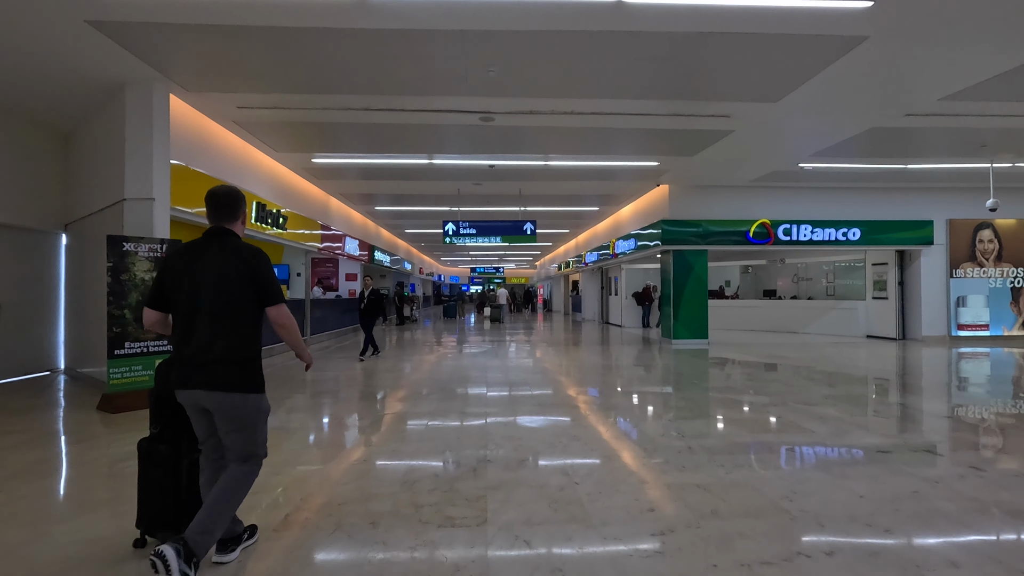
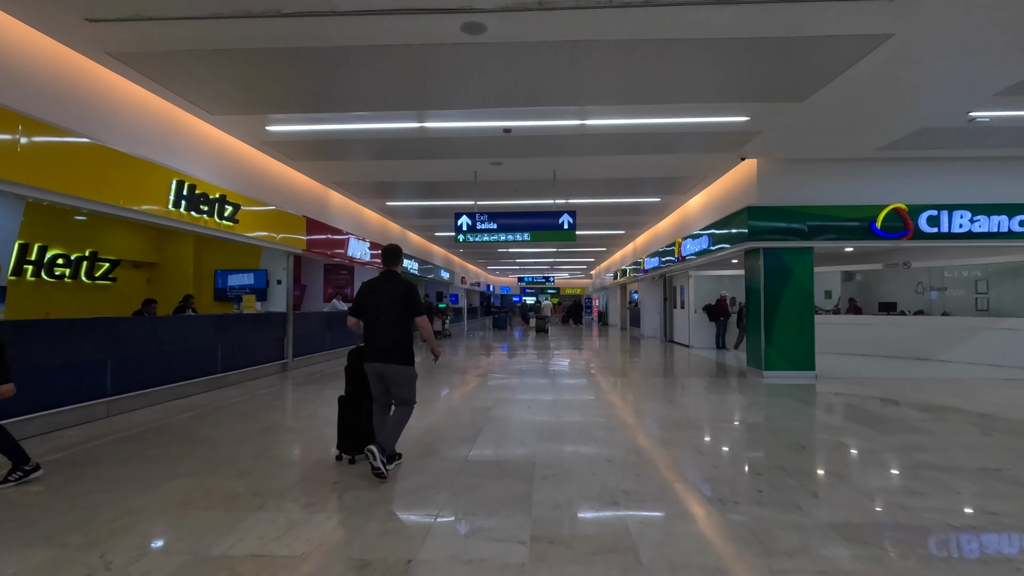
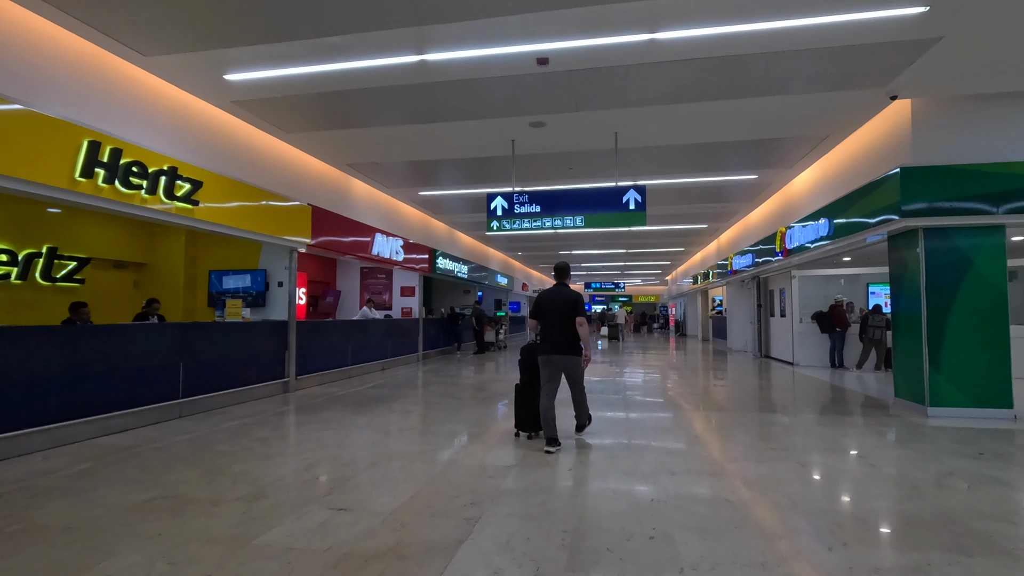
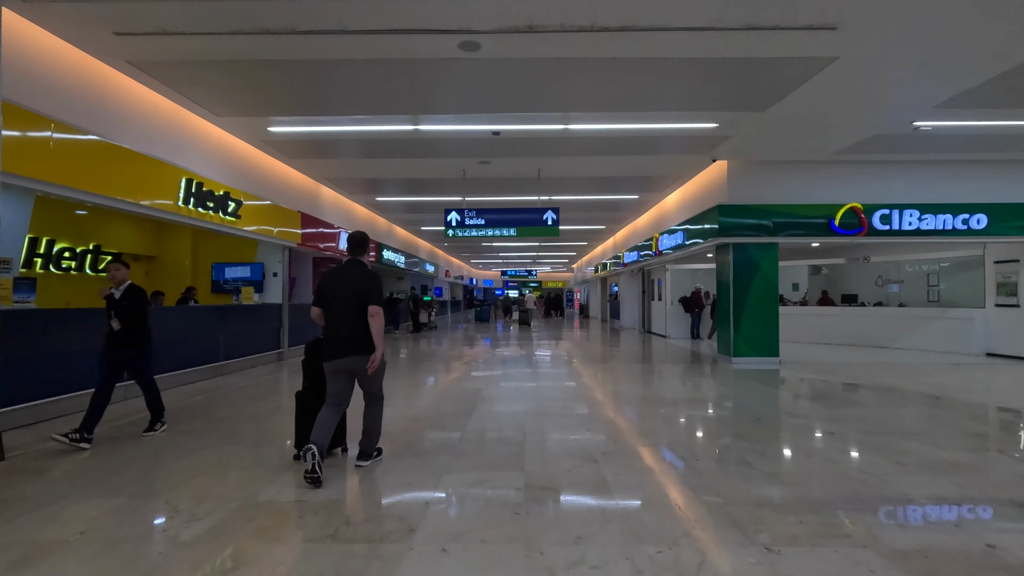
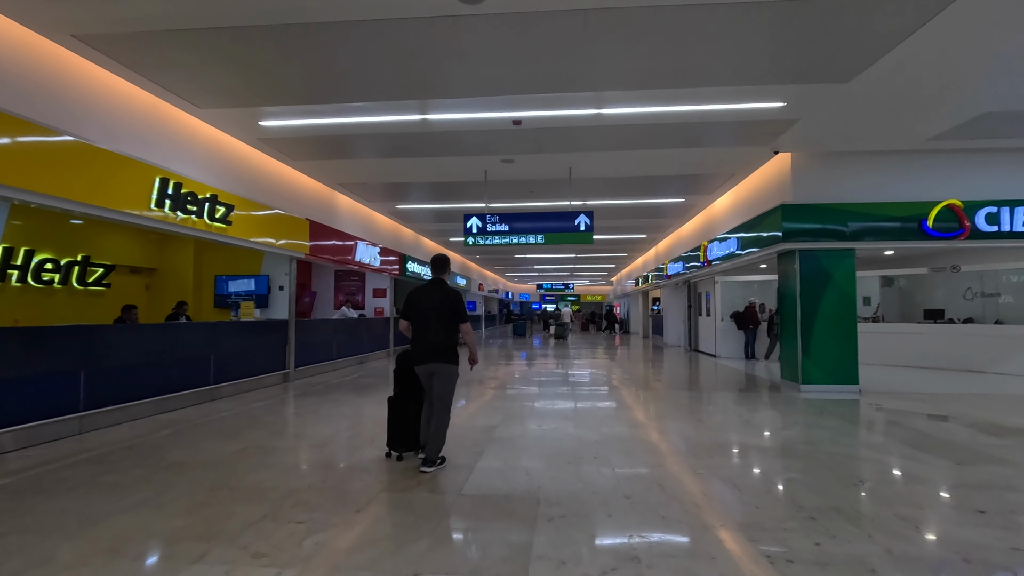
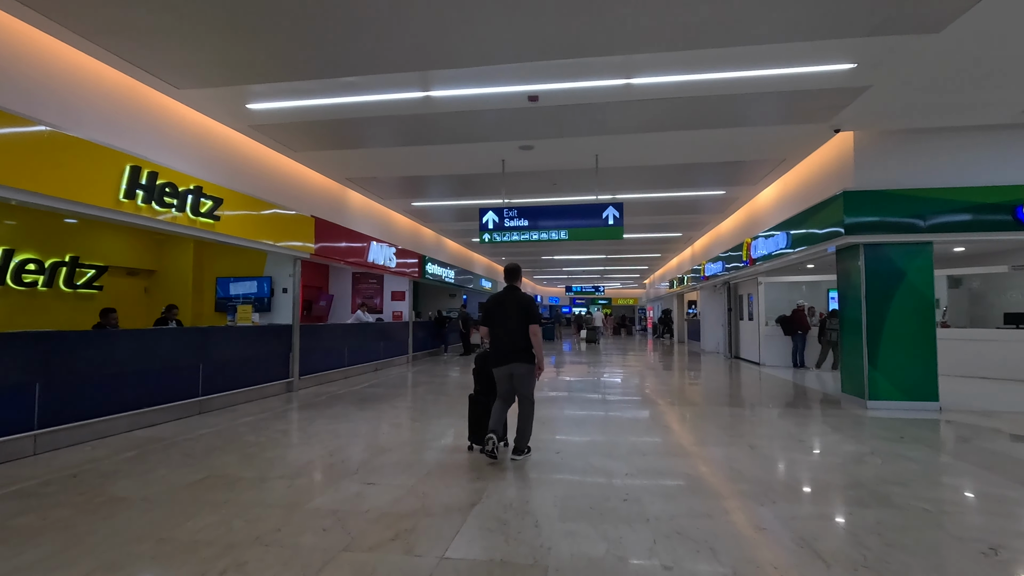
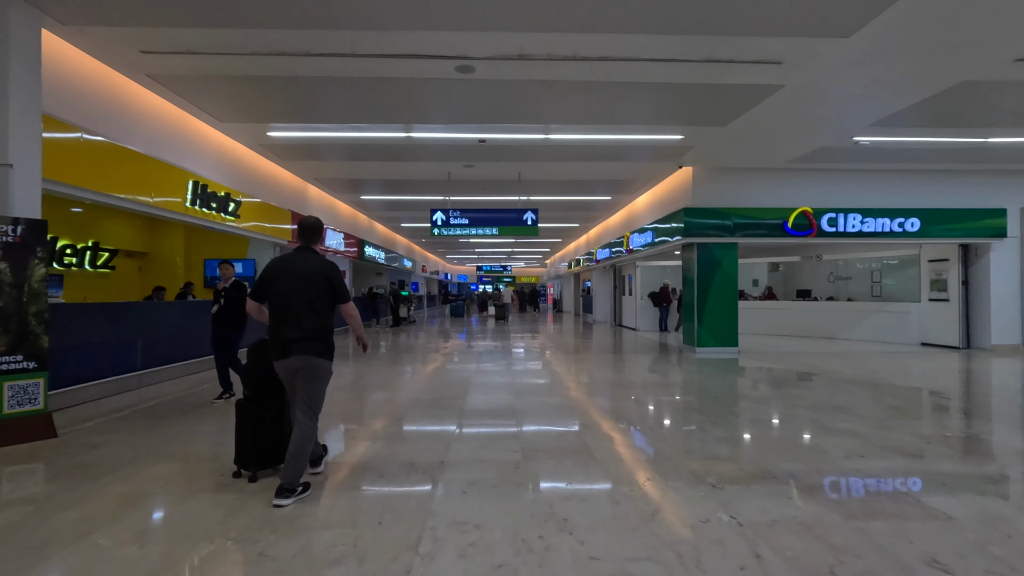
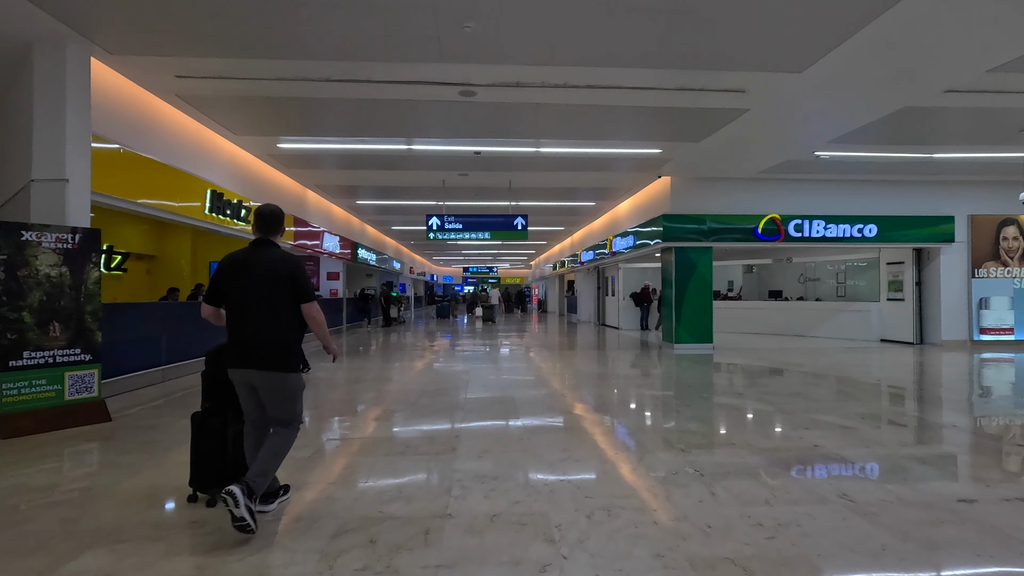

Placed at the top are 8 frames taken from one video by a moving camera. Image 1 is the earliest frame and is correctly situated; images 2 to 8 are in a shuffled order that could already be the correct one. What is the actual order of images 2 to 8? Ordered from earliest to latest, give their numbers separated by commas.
8, 7, 4, 2, 5, 6, 3
